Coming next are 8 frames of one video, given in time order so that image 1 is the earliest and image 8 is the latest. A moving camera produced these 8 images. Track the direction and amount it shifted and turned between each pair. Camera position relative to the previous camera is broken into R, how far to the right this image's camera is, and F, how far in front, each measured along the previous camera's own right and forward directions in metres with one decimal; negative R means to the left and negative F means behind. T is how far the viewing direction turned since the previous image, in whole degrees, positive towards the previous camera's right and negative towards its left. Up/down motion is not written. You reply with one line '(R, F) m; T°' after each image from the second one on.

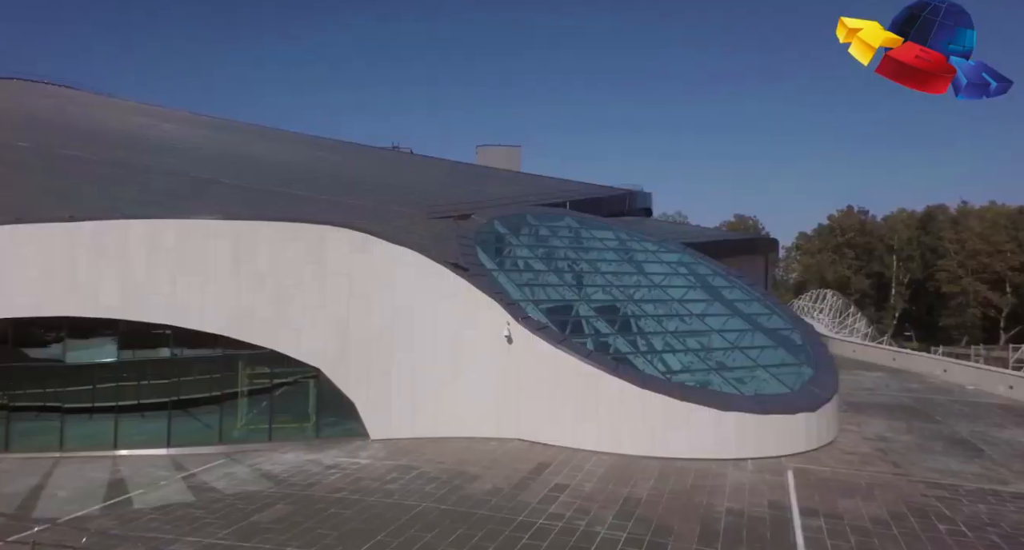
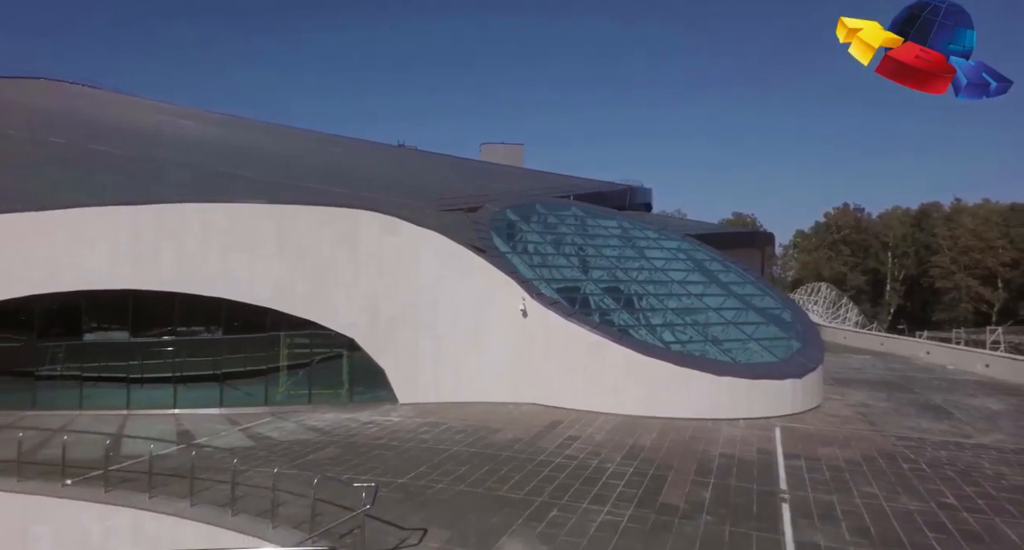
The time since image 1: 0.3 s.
(-0.3, -1.3) m; 0°
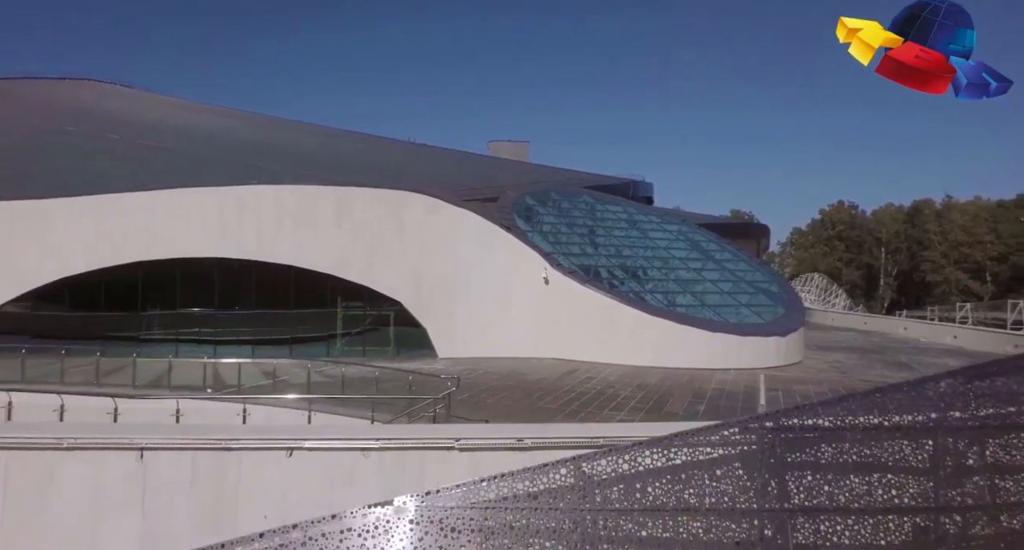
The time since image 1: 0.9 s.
(-0.6, -2.3) m; 0°
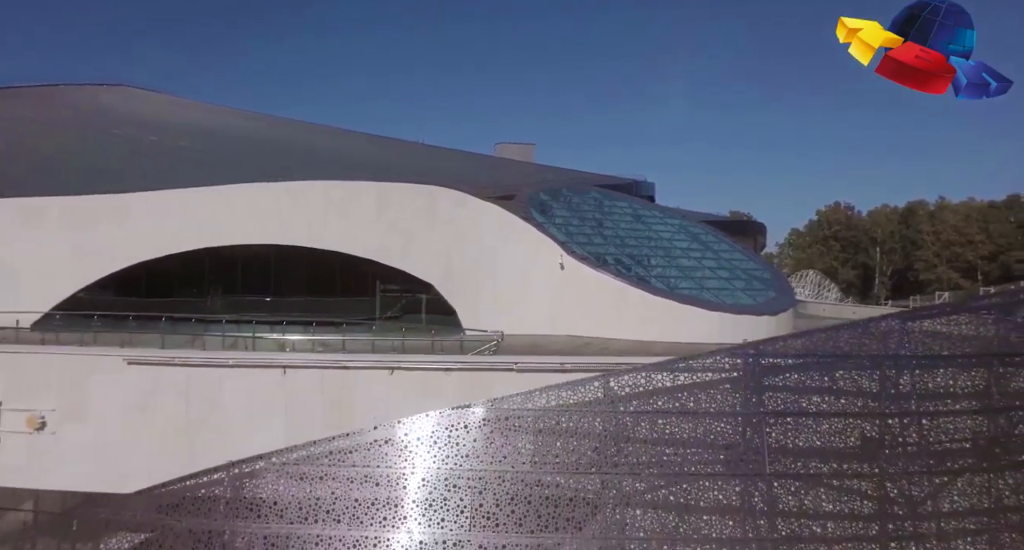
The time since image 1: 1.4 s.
(-0.5, -1.9) m; 0°
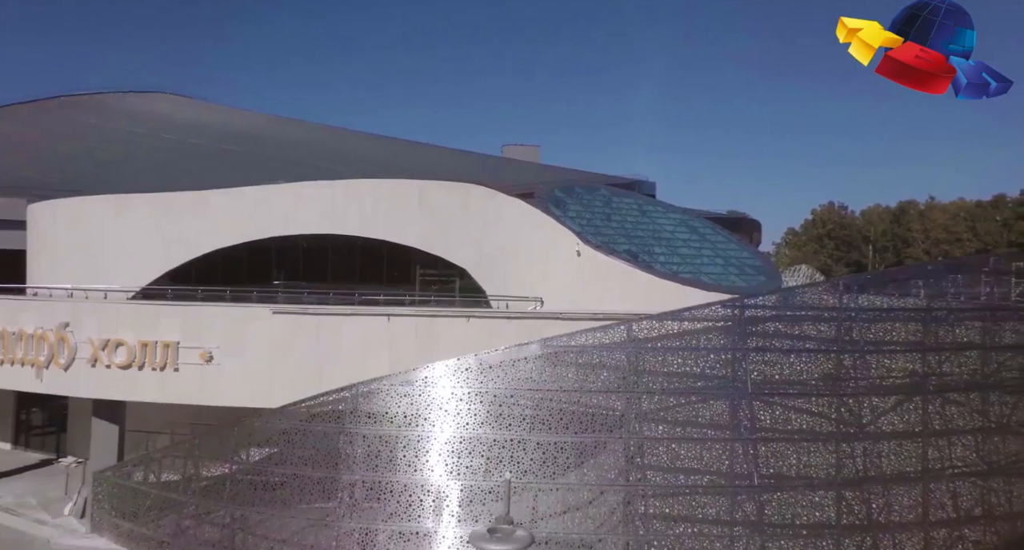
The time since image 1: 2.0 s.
(-0.7, -2.6) m; 0°
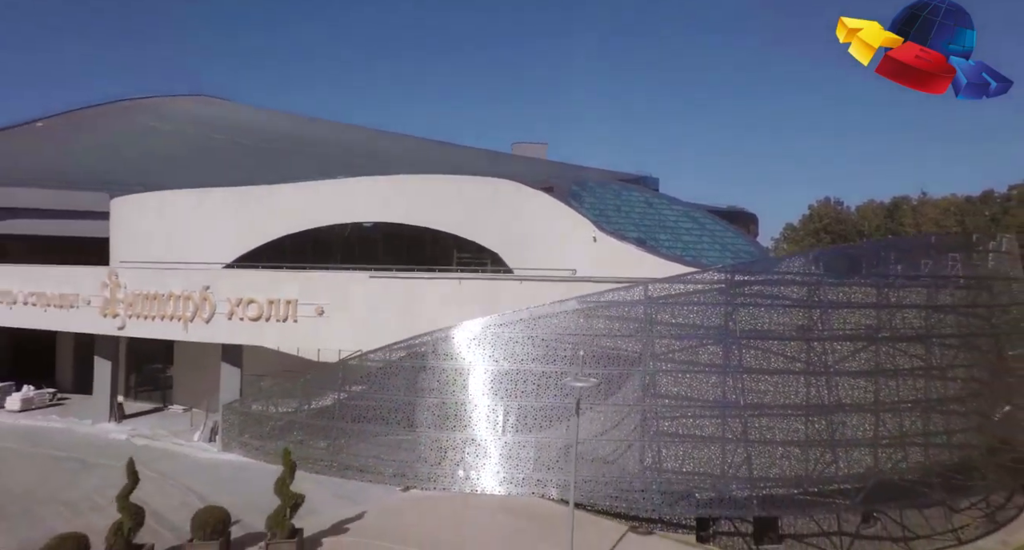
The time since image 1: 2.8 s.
(-0.8, -3.0) m; 0°
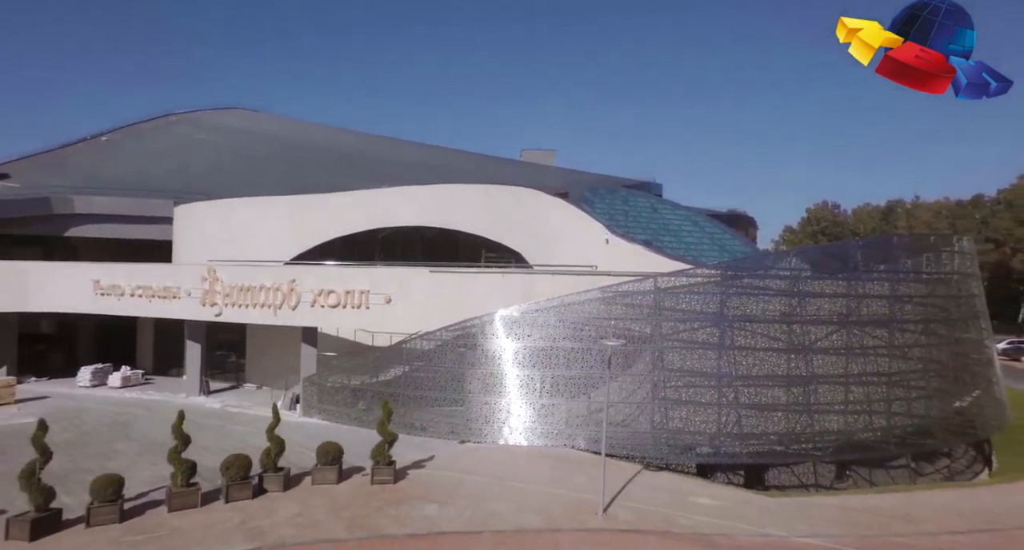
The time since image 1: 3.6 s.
(-0.7, -2.9) m; 0°
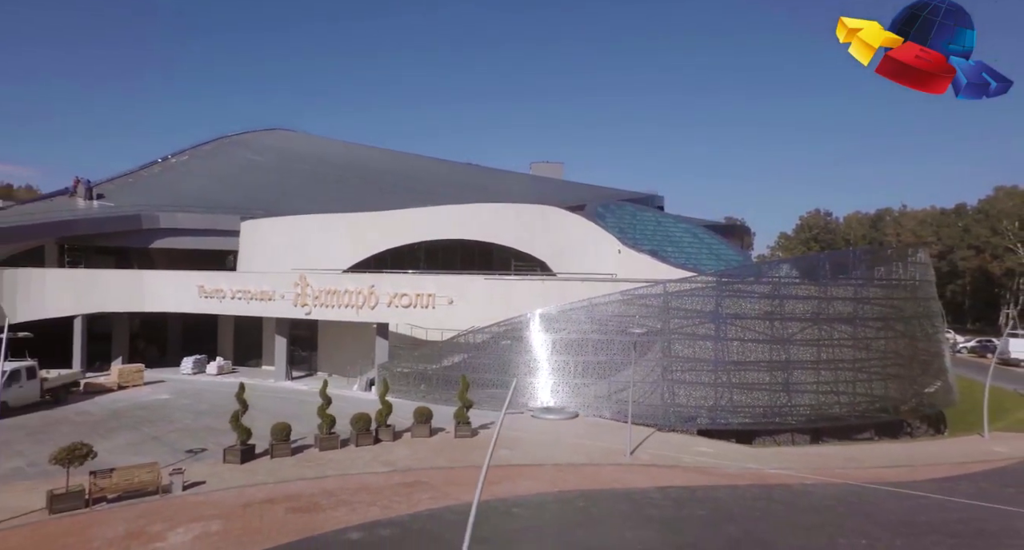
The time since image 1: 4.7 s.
(-1.1, -4.0) m; 0°
